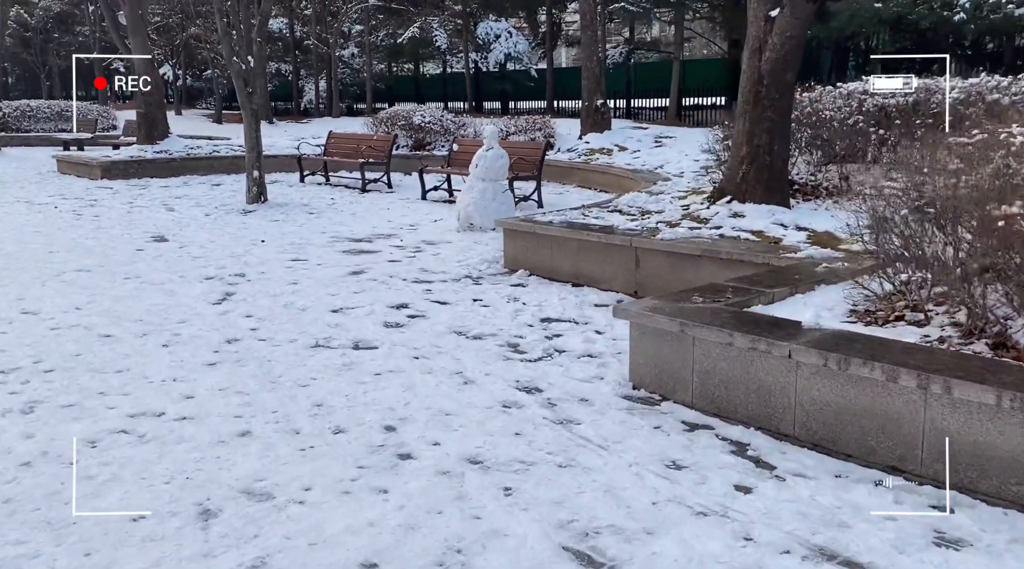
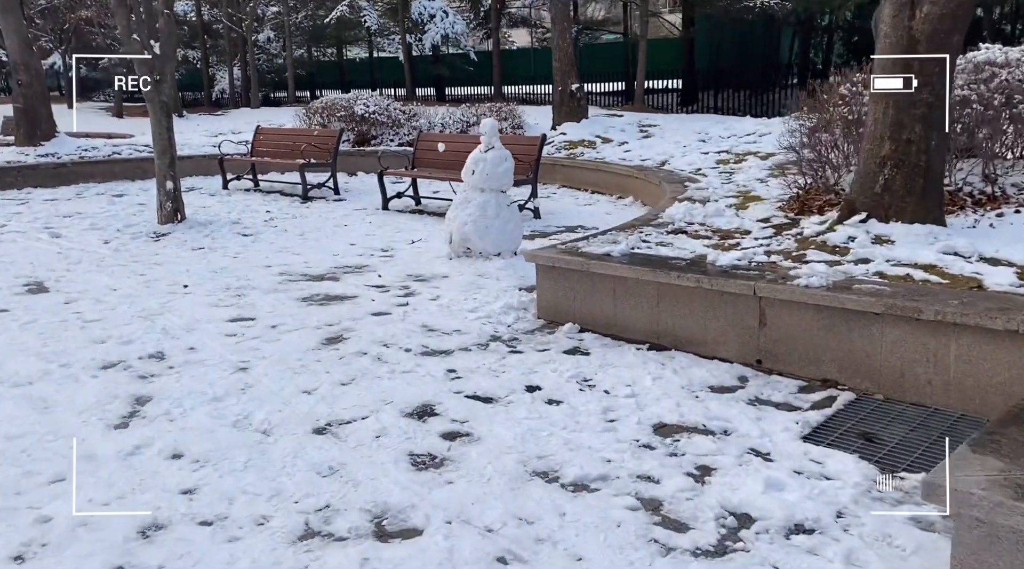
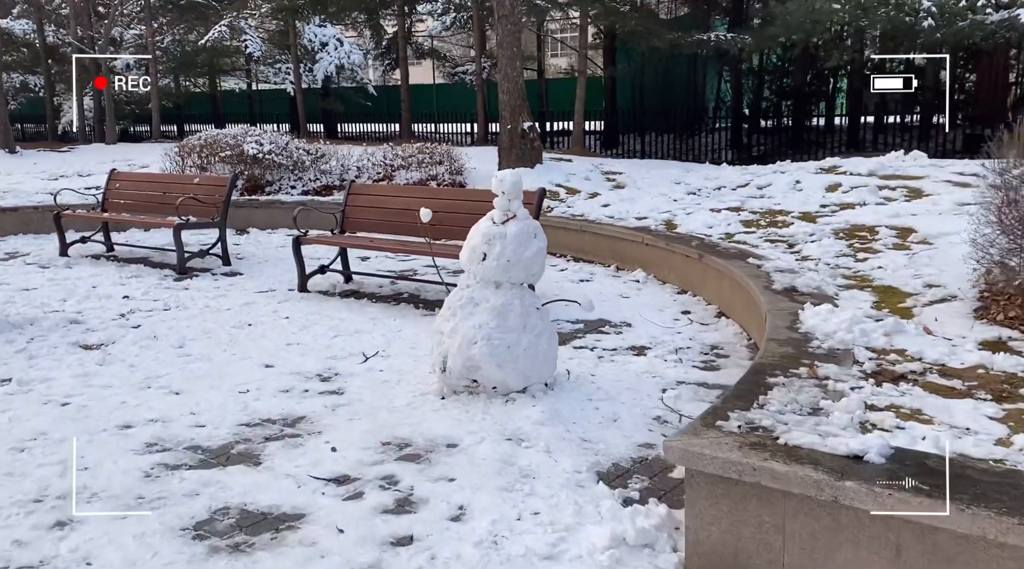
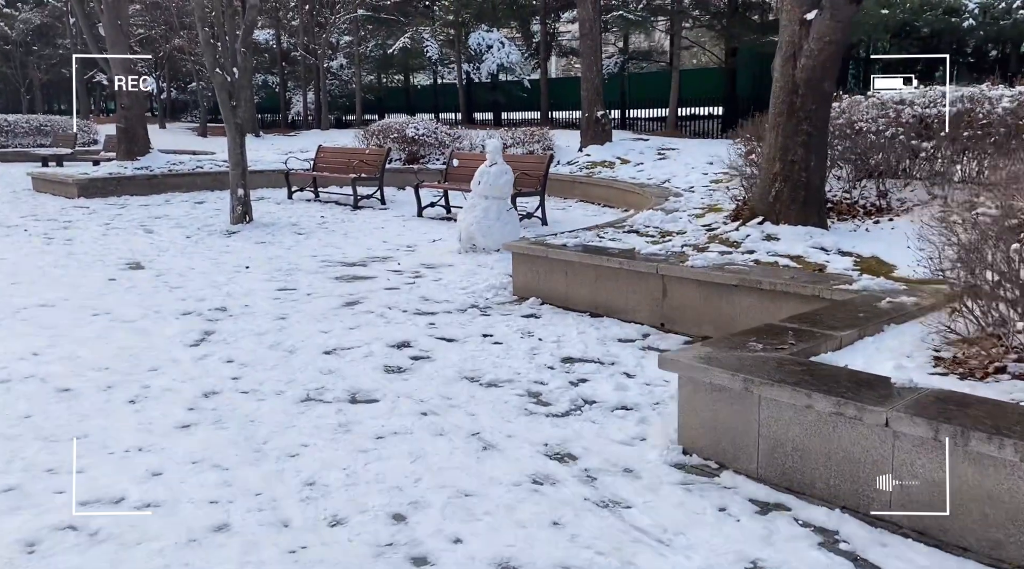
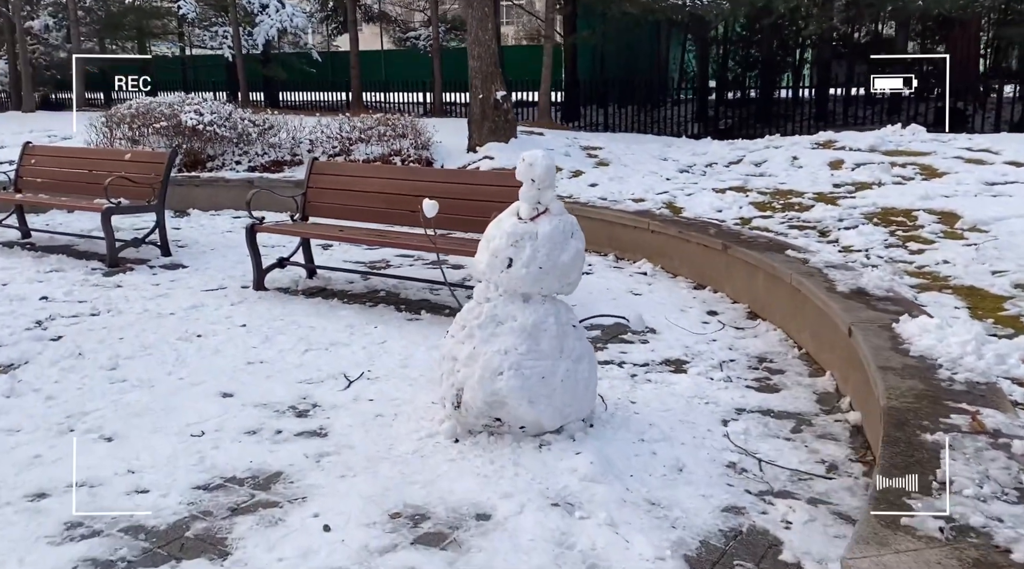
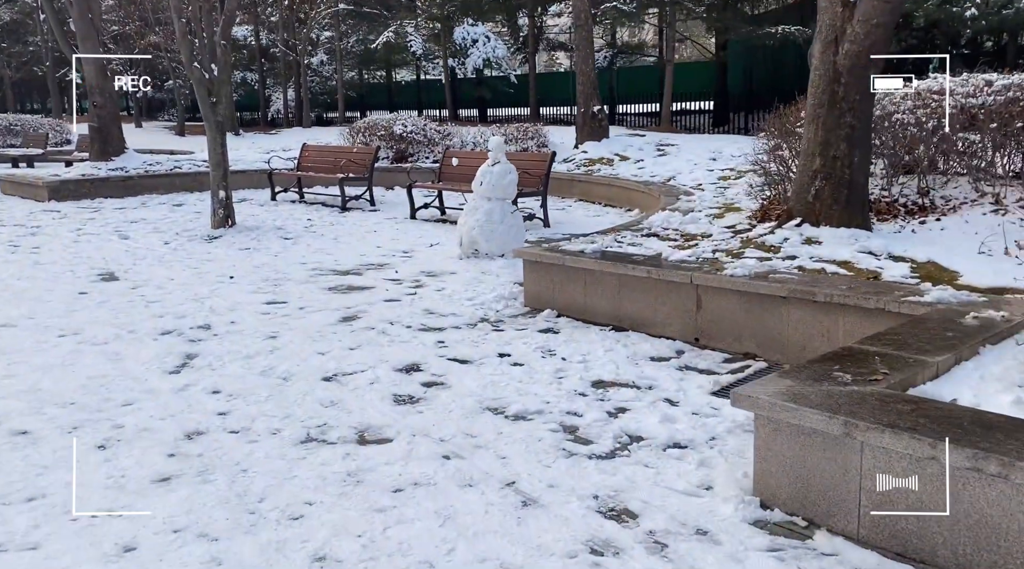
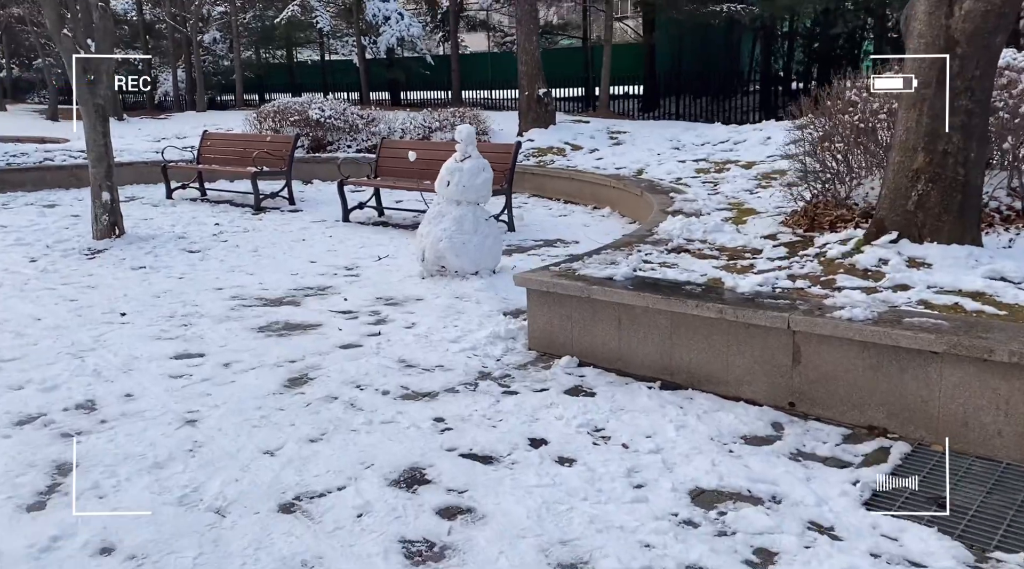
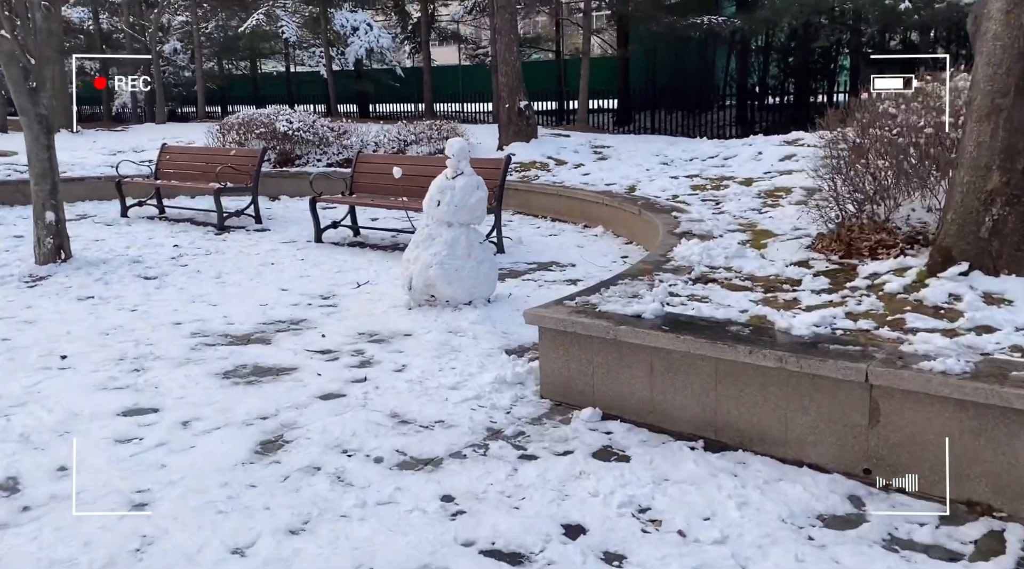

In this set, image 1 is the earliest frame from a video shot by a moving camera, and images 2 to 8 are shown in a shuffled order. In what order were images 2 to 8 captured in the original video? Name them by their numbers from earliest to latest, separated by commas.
4, 6, 2, 7, 8, 3, 5
